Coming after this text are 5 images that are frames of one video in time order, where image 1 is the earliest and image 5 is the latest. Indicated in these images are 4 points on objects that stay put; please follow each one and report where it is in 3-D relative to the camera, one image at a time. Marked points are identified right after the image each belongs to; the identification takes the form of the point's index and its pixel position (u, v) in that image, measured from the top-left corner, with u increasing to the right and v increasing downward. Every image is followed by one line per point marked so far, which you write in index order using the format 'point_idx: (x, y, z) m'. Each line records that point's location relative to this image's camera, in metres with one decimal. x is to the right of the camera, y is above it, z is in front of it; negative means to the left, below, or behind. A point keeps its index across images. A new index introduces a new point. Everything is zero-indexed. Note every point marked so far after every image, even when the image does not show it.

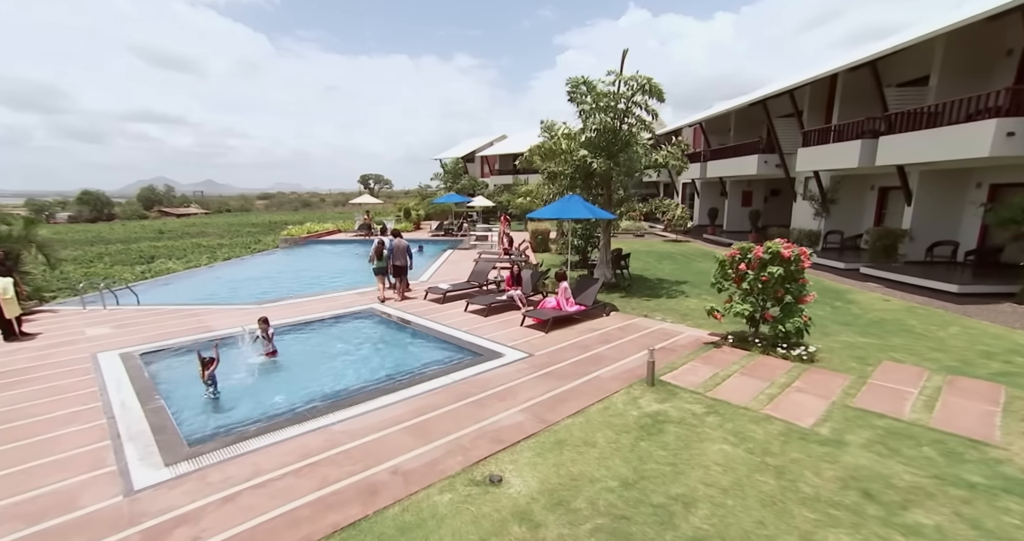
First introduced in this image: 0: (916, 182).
0: (+12.6, +2.7, +13.8) m
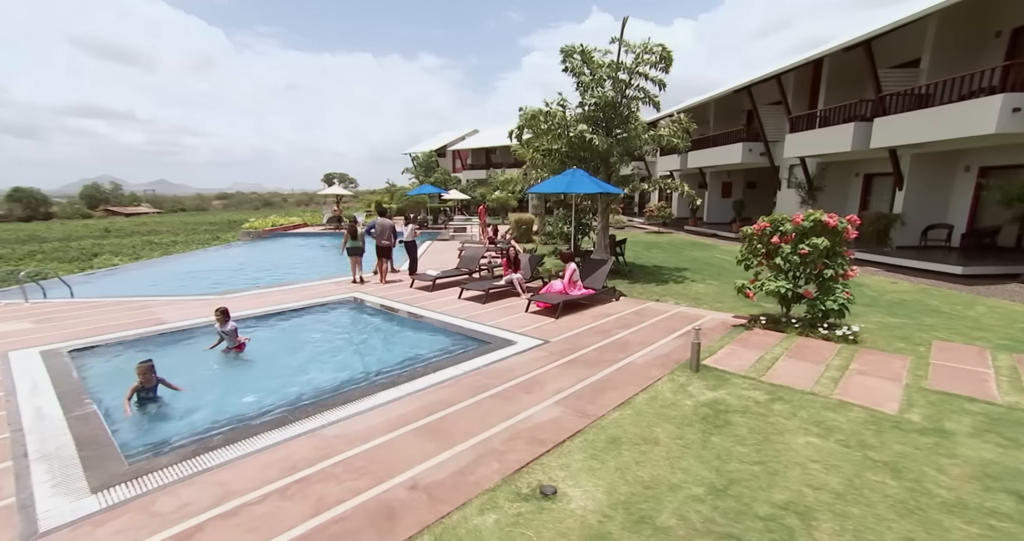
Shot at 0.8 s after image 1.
0: (+12.2, +3.2, +13.7) m
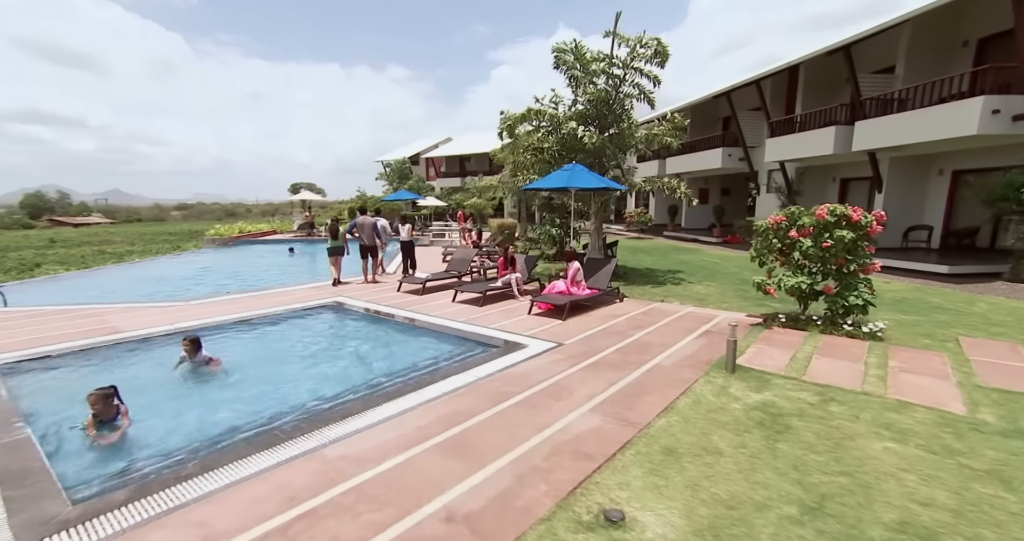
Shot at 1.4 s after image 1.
0: (+11.8, +3.2, +14.0) m
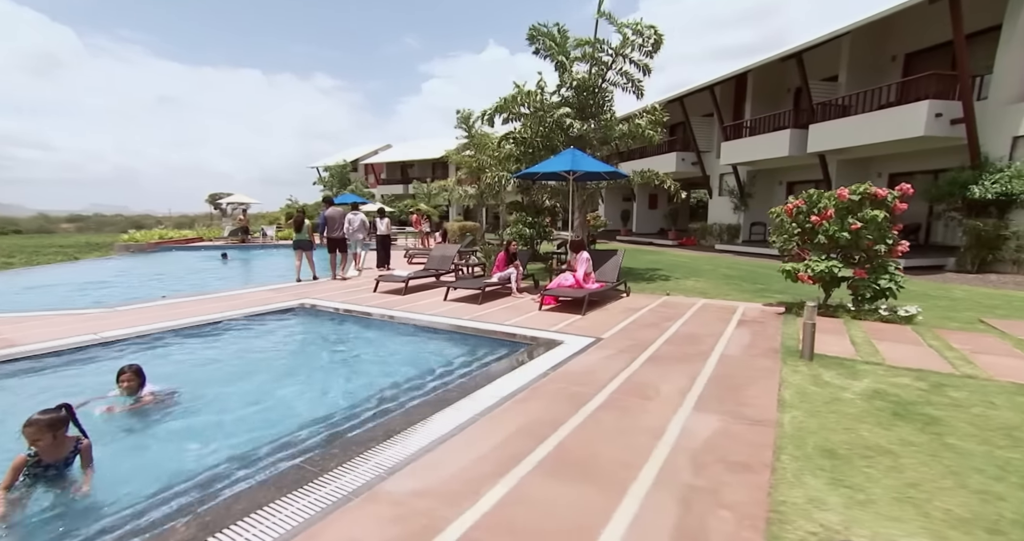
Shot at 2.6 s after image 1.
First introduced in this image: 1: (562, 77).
0: (+10.8, +3.3, +14.9) m
1: (+1.1, +4.4, +10.2) m
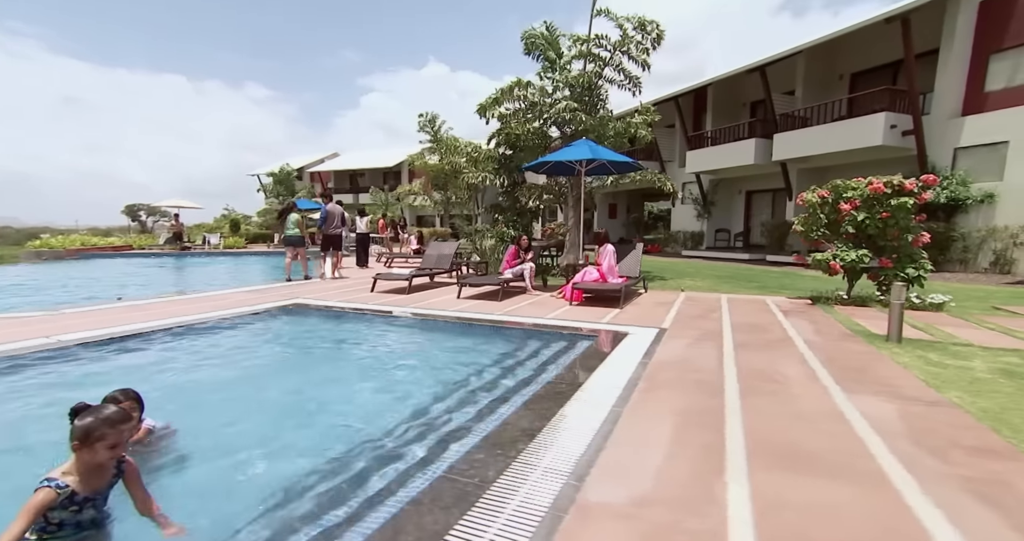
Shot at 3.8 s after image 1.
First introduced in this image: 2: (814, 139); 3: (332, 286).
0: (+10.0, +3.2, +15.7) m
1: (+1.0, +4.4, +9.9) m
2: (+9.6, +4.1, +14.0) m
3: (-2.9, -0.3, +7.1) m
